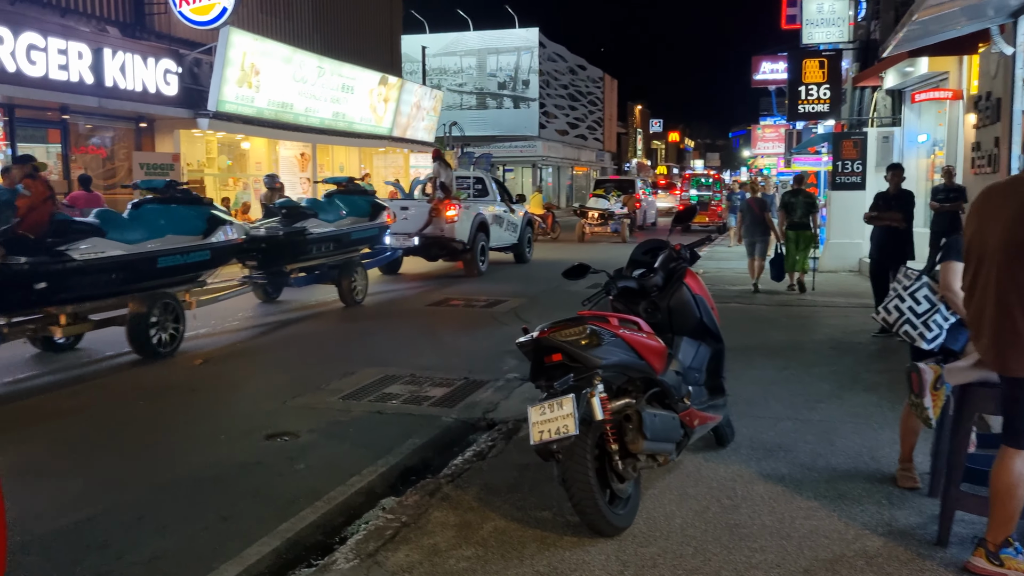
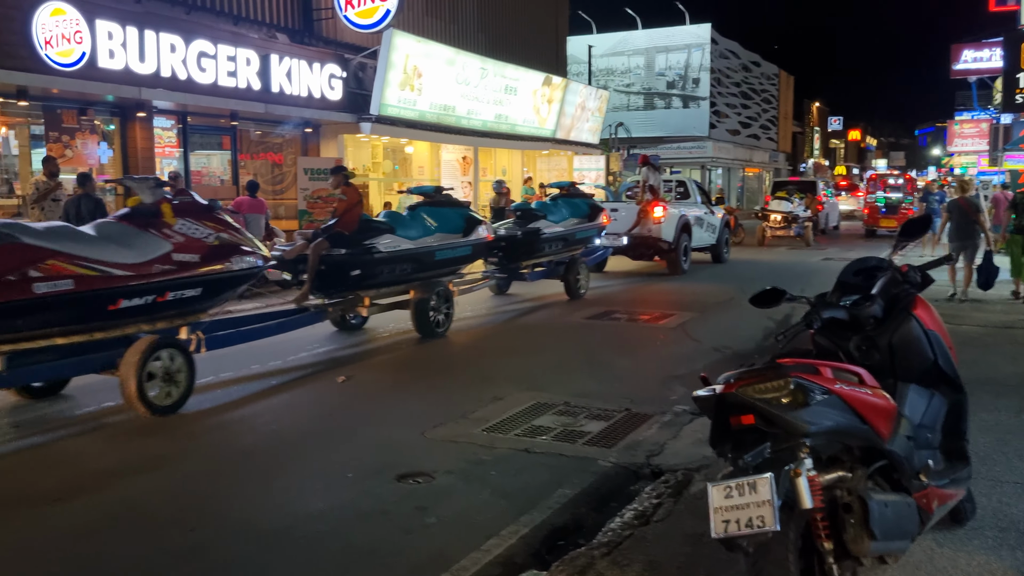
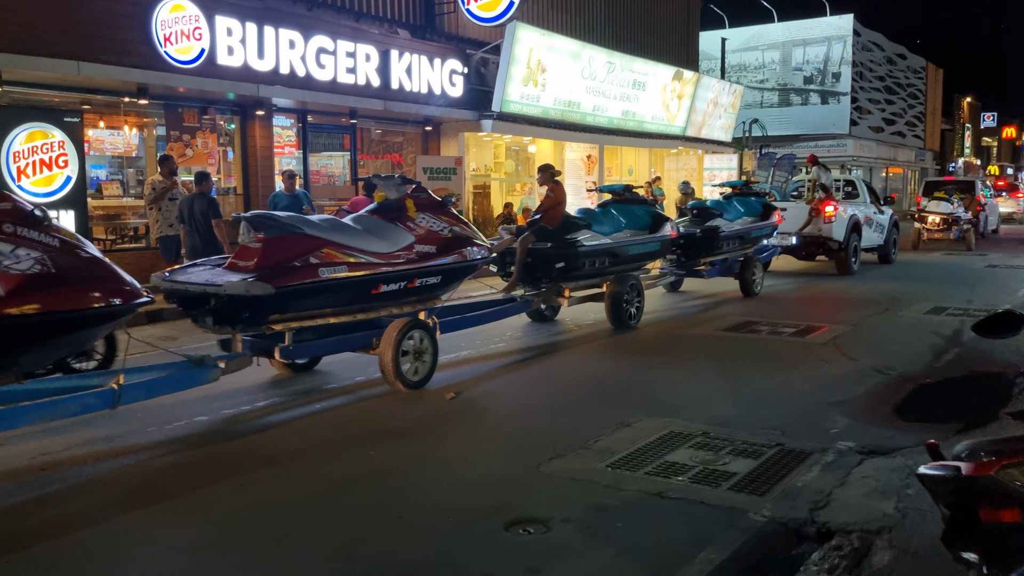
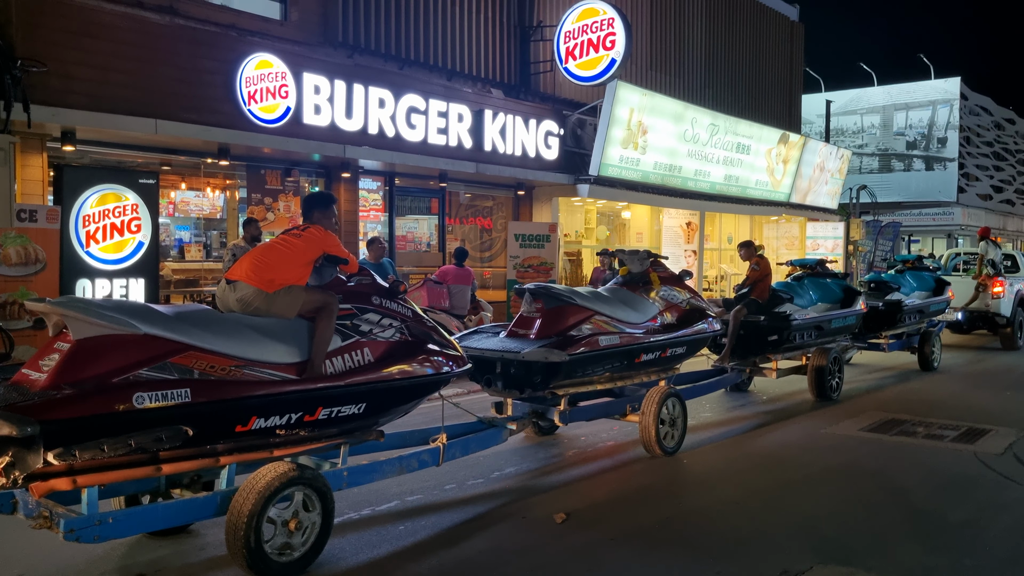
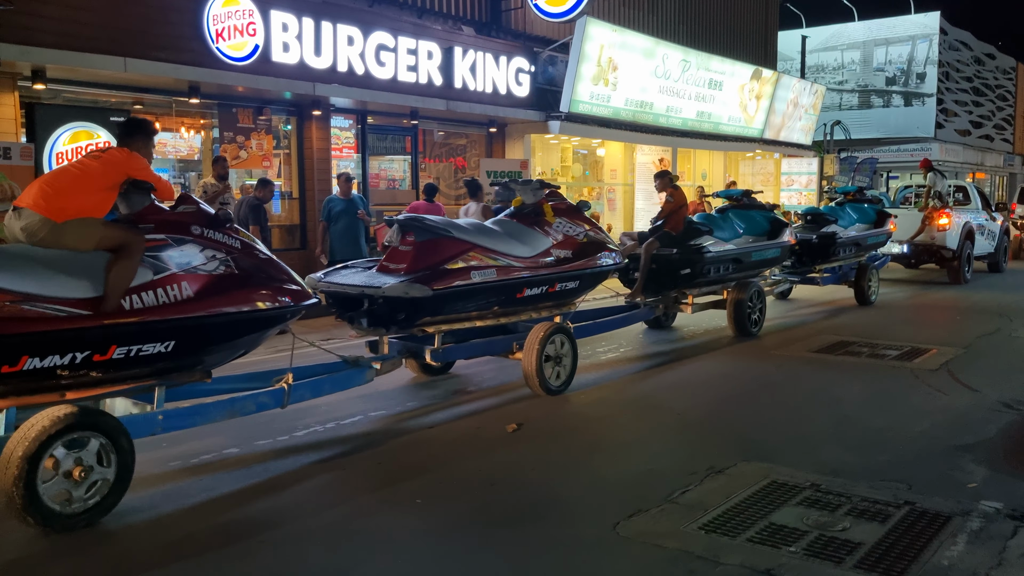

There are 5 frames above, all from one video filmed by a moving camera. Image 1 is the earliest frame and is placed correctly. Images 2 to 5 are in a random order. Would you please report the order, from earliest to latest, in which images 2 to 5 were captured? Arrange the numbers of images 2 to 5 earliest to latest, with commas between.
2, 3, 5, 4
